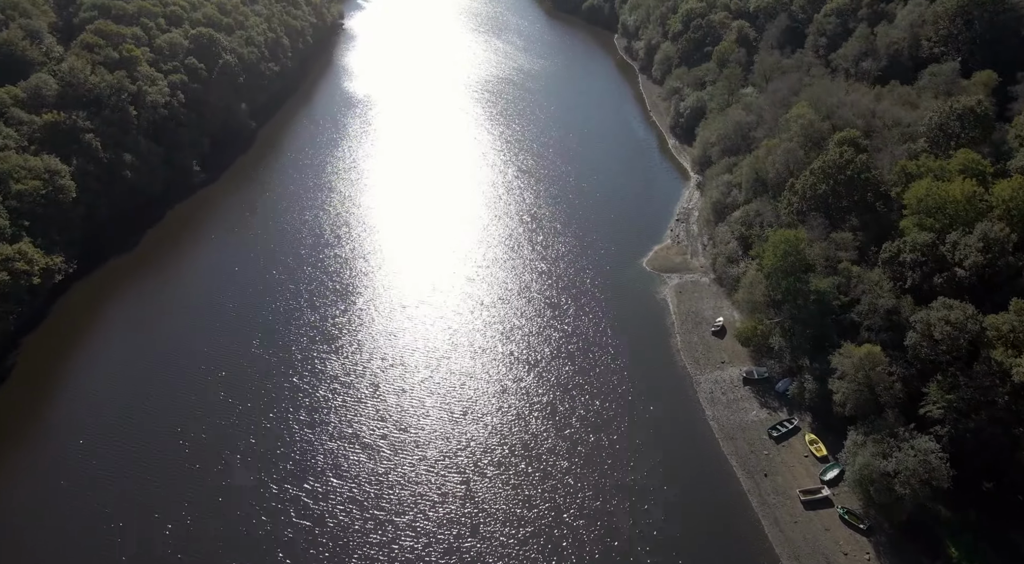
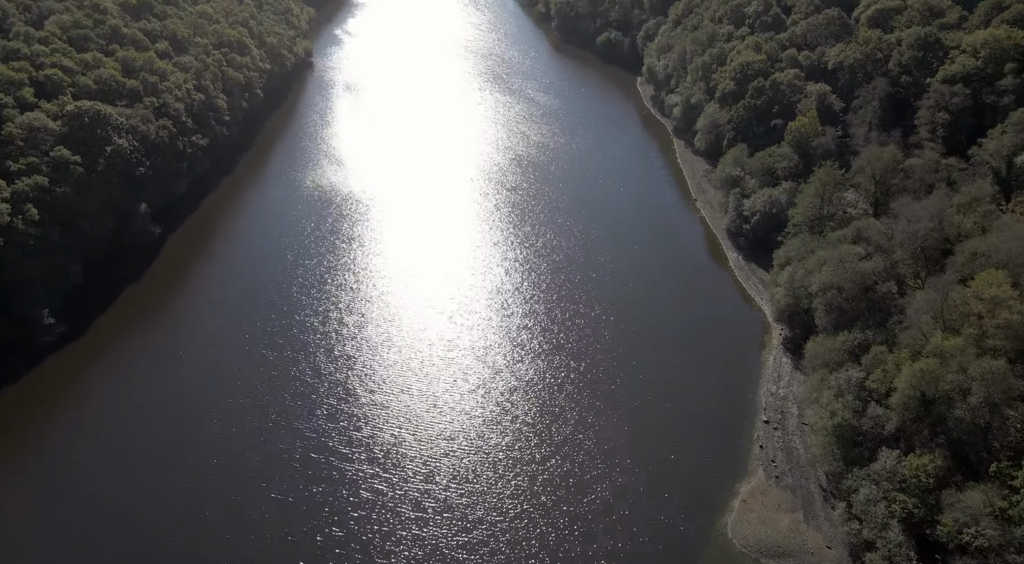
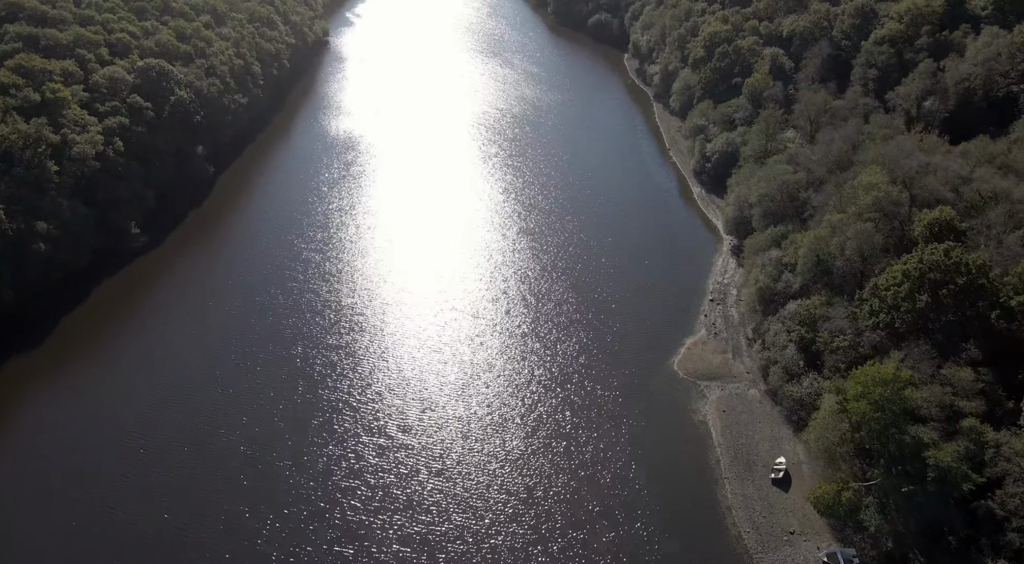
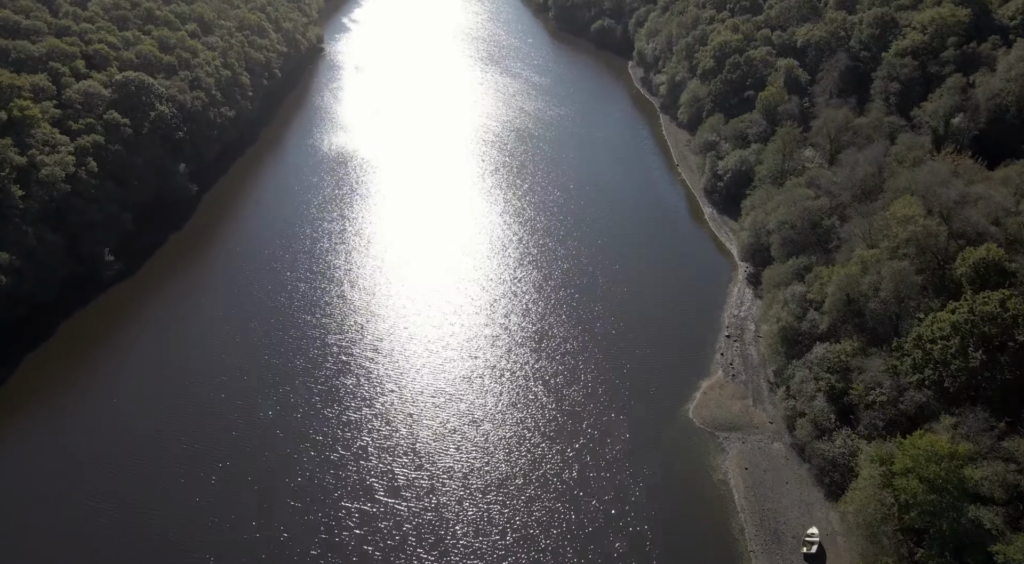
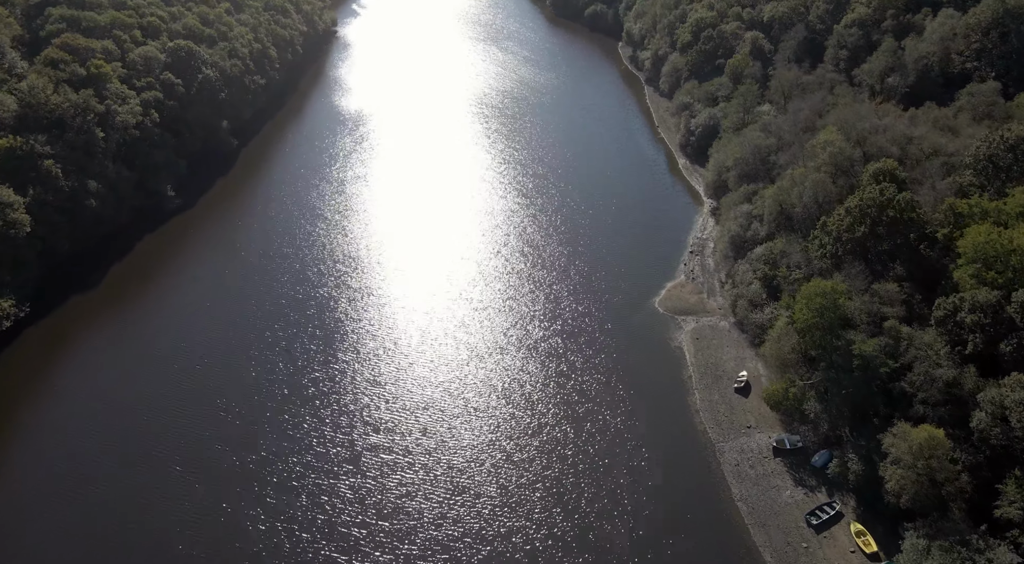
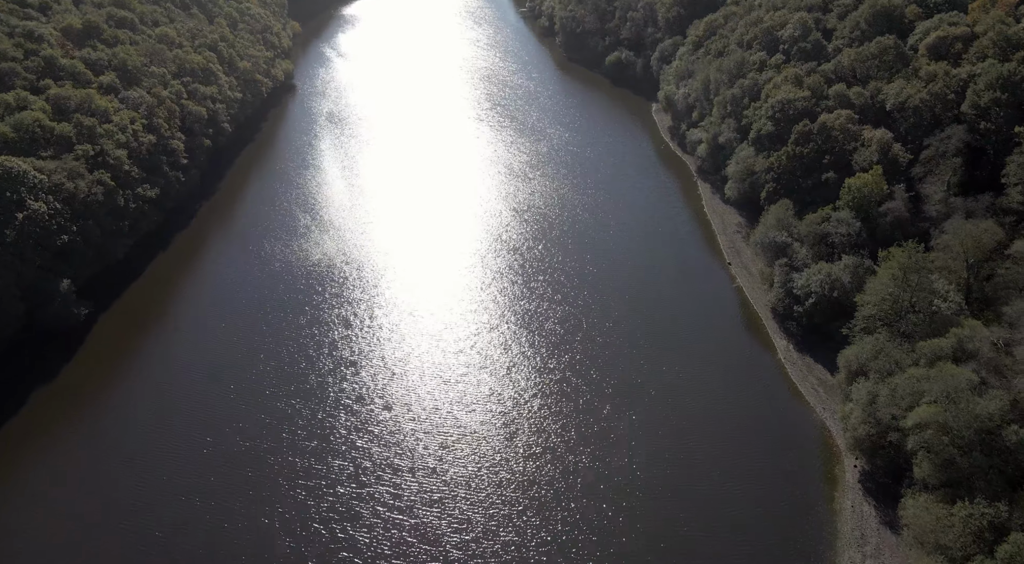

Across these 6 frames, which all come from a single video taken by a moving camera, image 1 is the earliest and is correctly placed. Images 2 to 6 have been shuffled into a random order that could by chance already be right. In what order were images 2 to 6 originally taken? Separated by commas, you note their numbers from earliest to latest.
5, 3, 4, 2, 6
